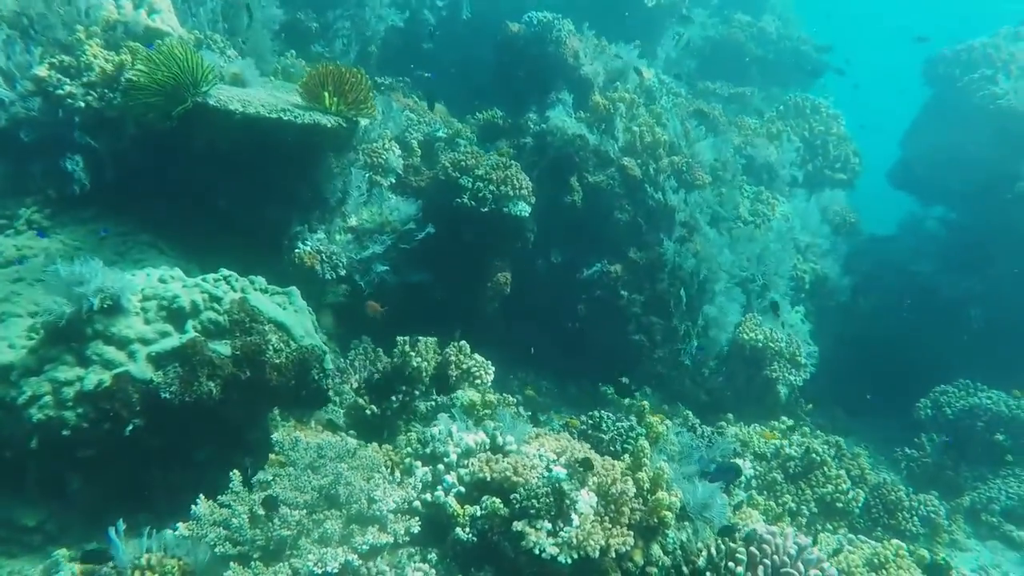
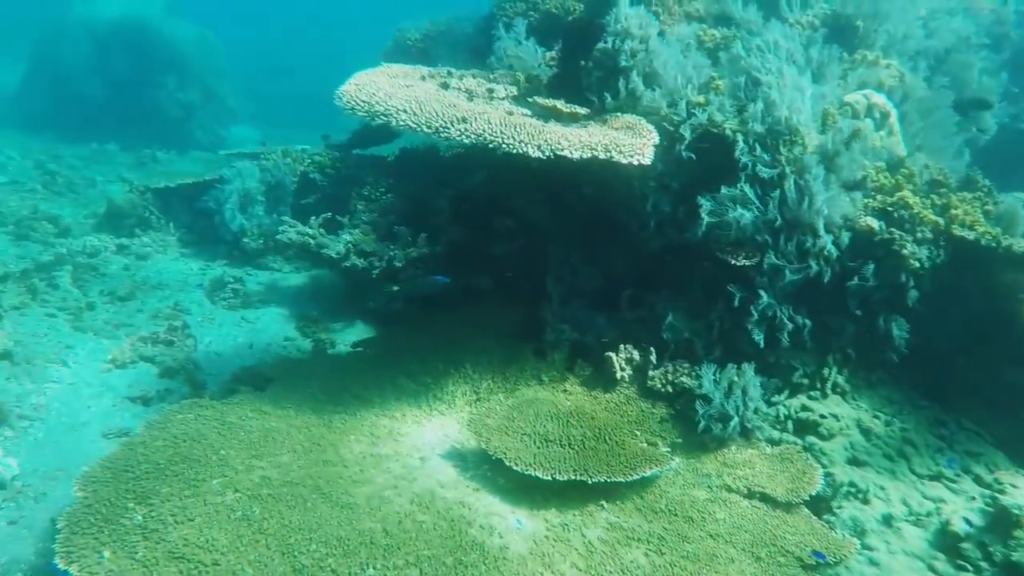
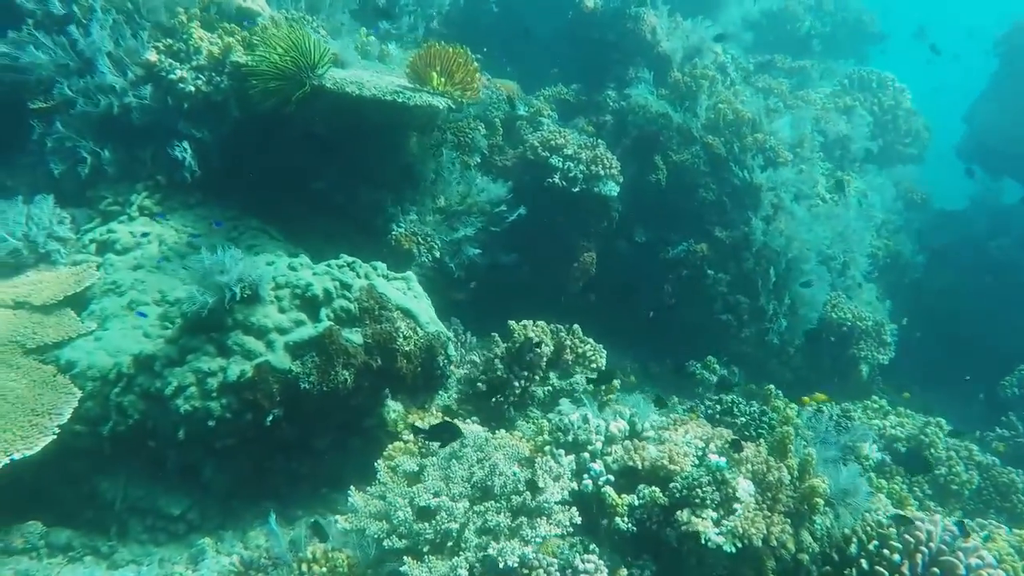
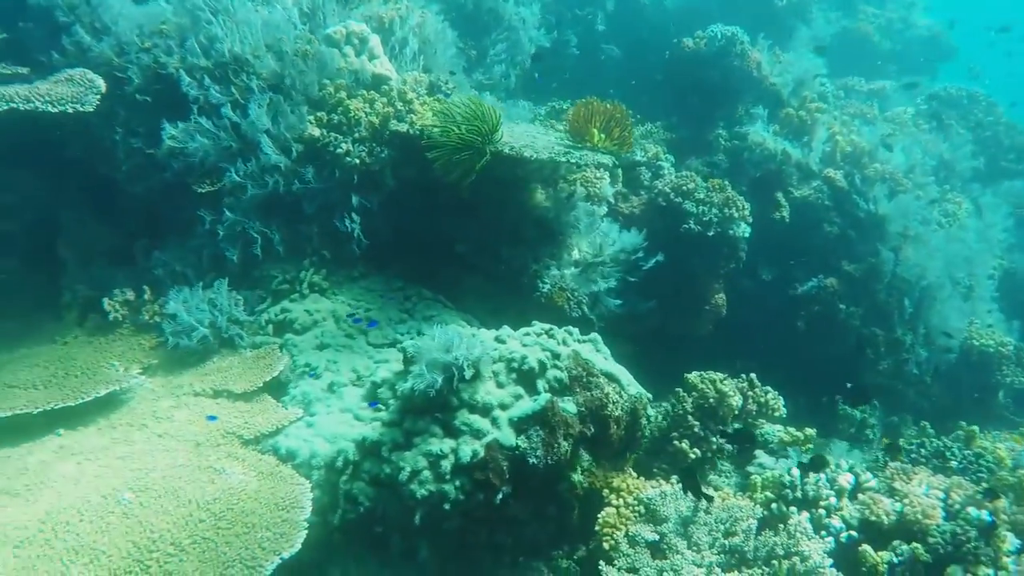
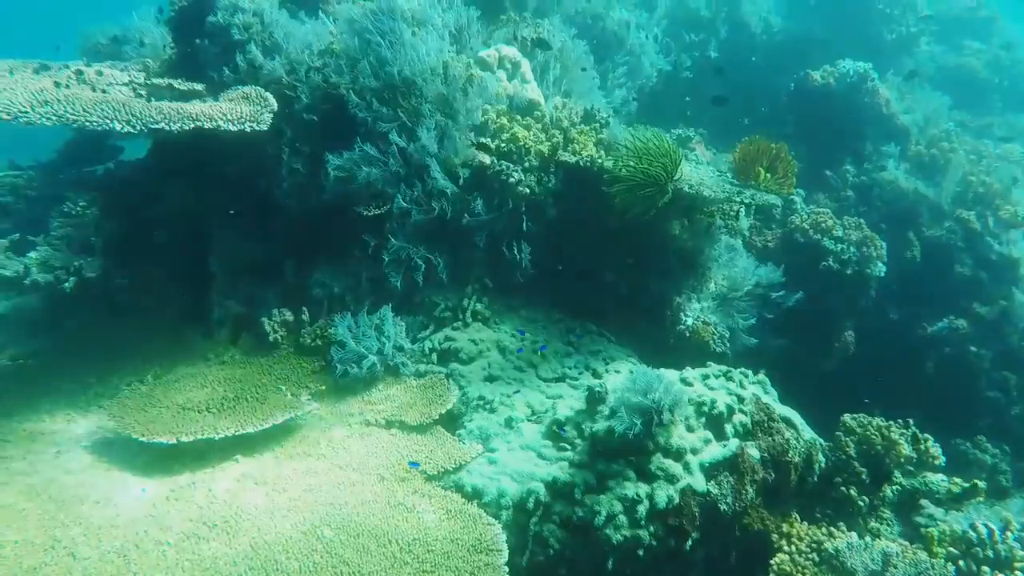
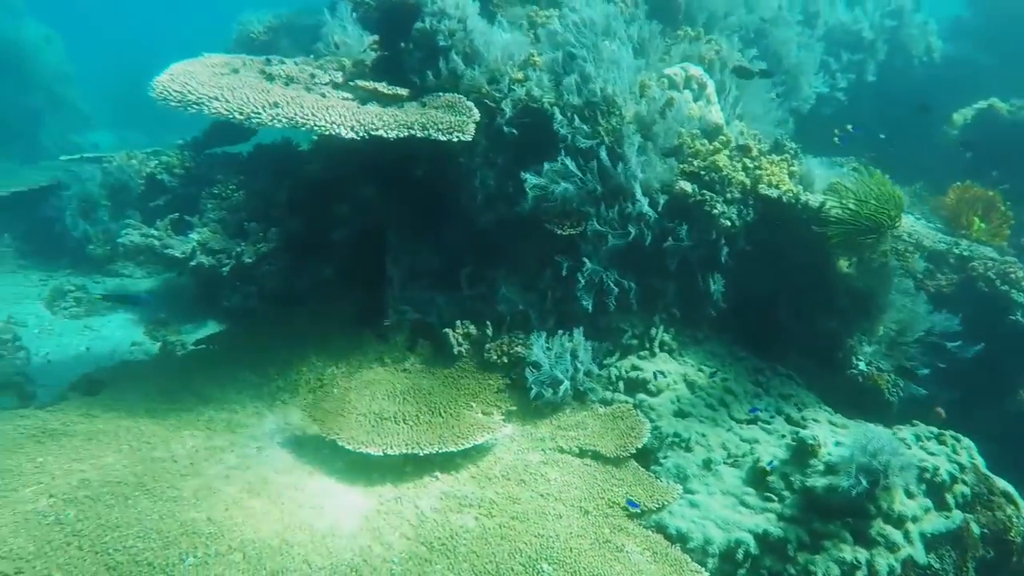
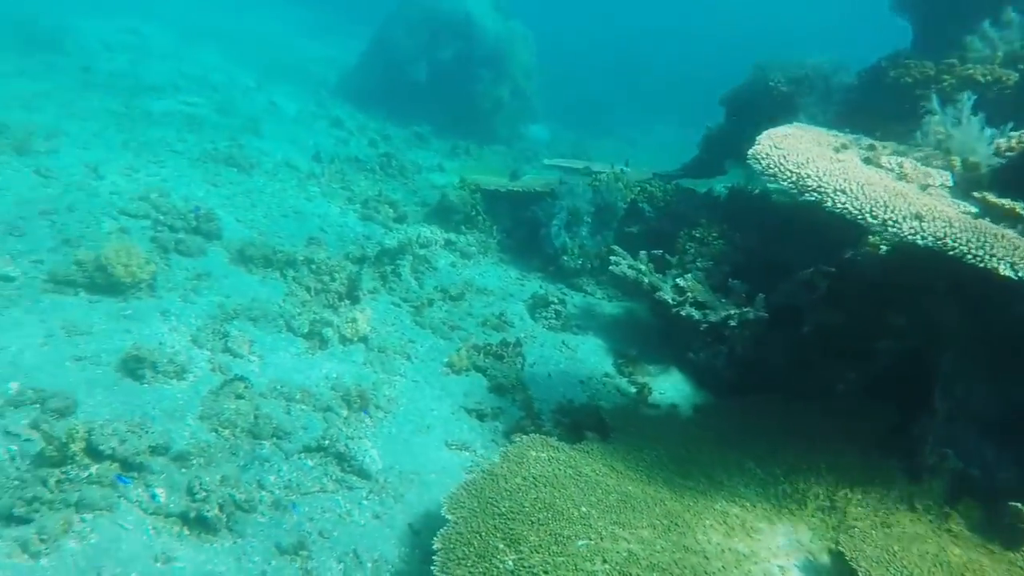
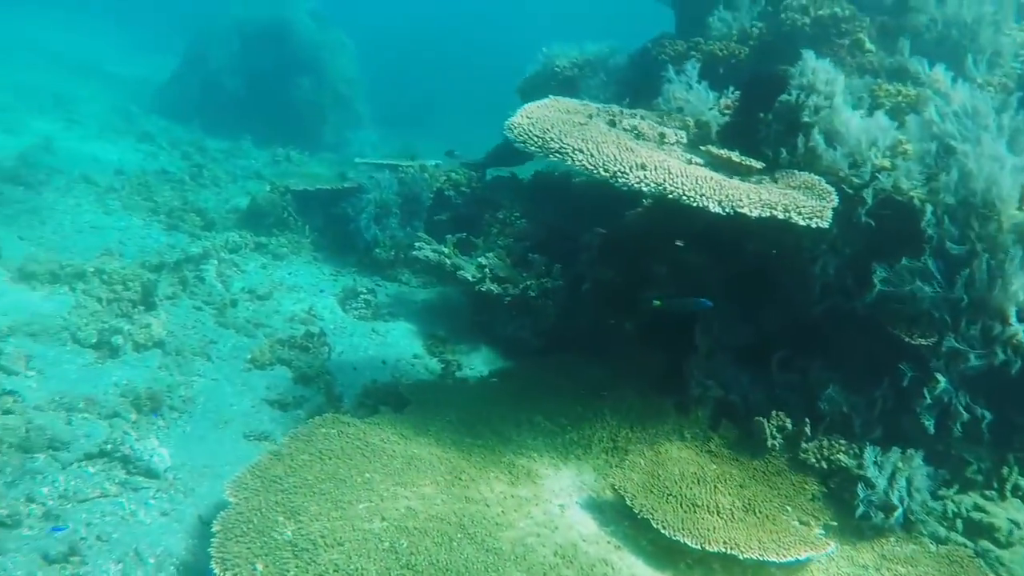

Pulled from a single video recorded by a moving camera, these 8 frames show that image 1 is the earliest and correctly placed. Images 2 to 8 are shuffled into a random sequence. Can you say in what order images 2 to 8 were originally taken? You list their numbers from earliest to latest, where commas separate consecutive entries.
3, 4, 5, 6, 2, 8, 7
